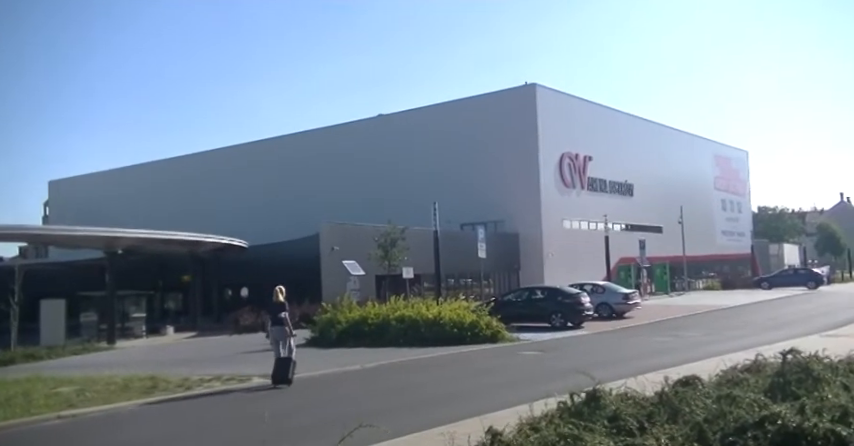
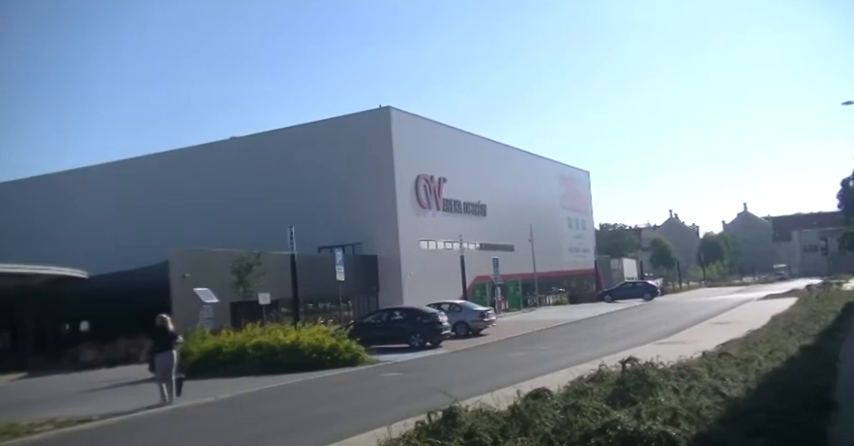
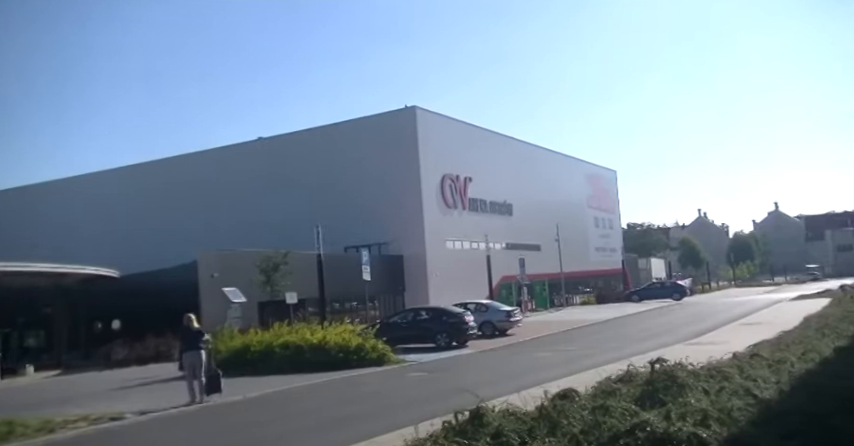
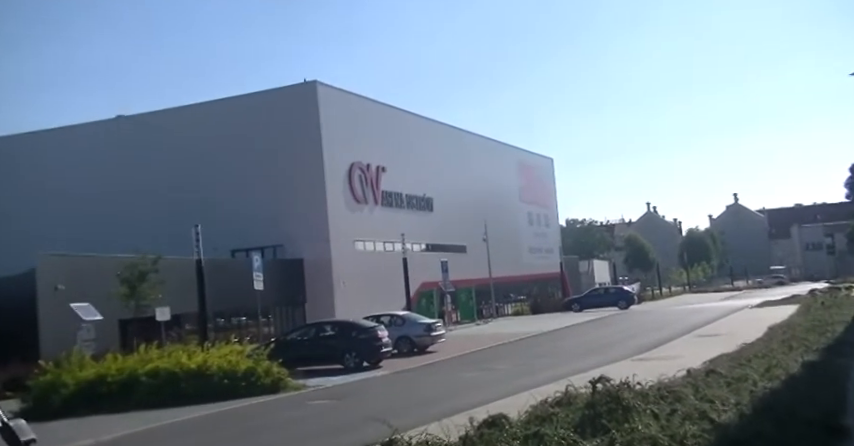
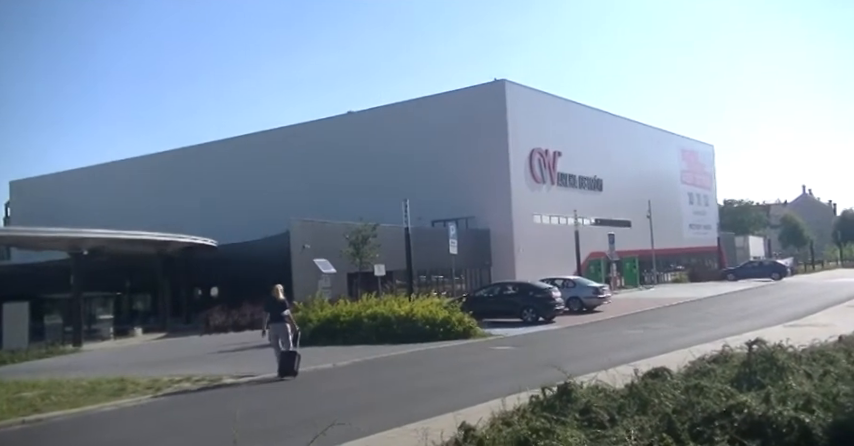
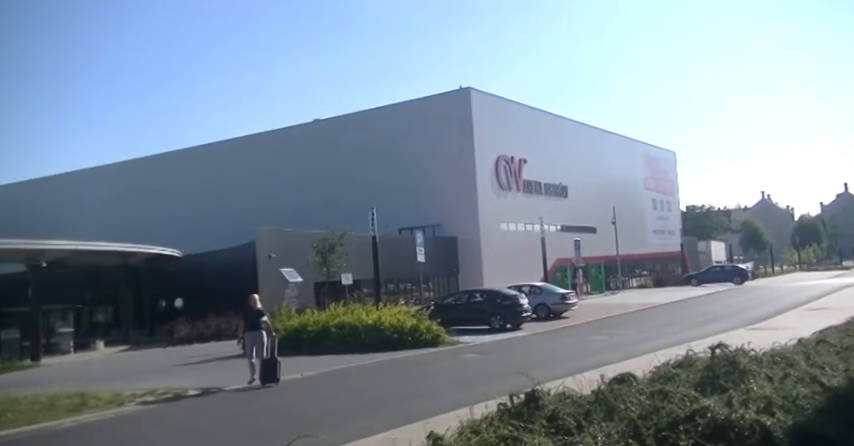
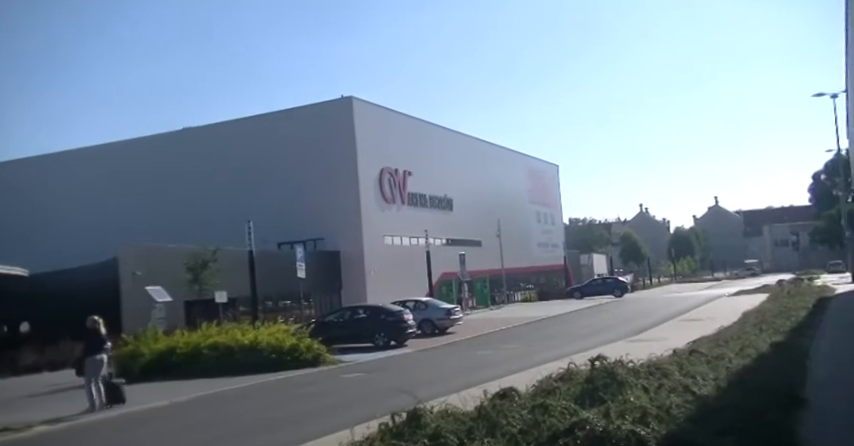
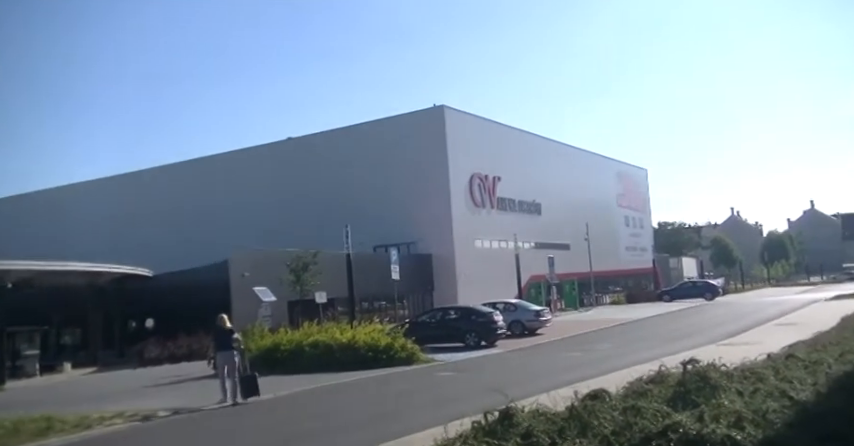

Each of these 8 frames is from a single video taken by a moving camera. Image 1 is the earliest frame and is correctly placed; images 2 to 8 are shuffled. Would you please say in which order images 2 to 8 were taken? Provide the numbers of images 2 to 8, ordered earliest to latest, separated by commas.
5, 6, 8, 3, 2, 7, 4
